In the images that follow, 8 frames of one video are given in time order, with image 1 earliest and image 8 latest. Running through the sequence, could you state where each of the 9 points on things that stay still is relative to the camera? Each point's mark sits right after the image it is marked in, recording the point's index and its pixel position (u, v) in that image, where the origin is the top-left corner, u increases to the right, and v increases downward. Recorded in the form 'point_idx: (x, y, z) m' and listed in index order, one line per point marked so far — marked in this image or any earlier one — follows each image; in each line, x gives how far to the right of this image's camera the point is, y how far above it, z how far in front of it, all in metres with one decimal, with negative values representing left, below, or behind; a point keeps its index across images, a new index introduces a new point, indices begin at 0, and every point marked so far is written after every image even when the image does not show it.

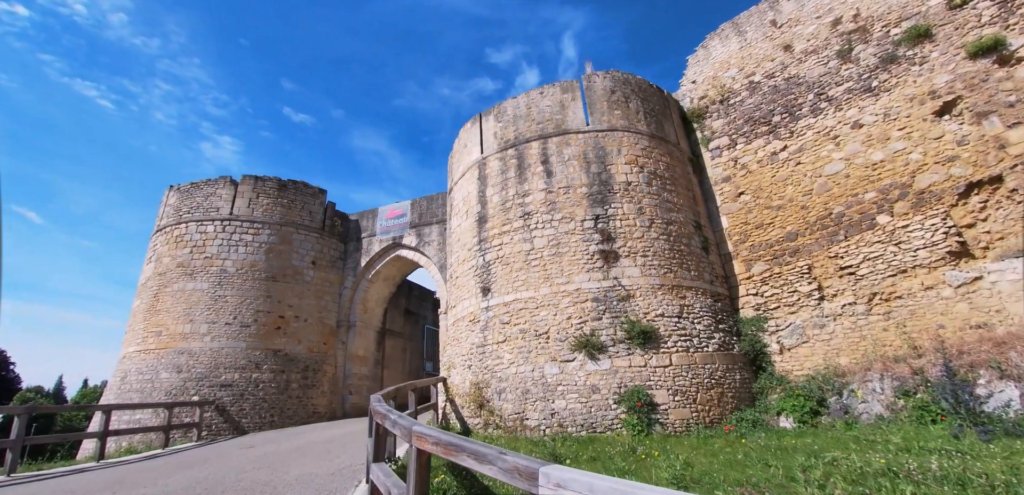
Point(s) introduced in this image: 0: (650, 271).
0: (+2.4, -0.4, +7.0) m
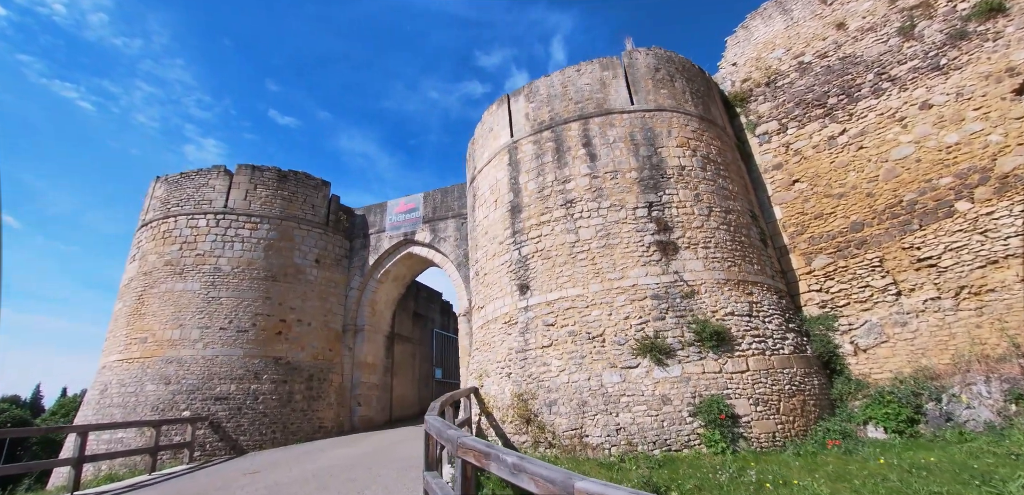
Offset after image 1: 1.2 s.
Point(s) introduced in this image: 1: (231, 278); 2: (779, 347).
0: (+3.0, -0.2, +6.2) m
1: (-6.1, -0.7, +8.8) m
2: (+3.8, -1.4, +5.9) m
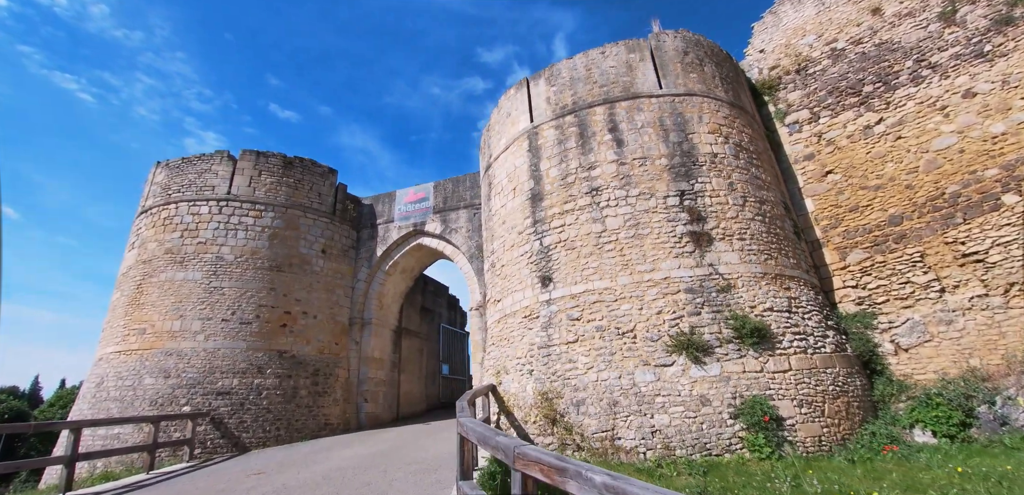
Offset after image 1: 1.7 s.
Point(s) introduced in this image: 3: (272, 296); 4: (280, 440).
0: (+3.4, -0.1, +5.8) m
1: (-5.7, -0.4, +8.4) m
2: (+4.2, -1.3, +5.5) m
3: (-5.0, -1.0, +8.5) m
4: (-4.4, -3.6, +7.7) m
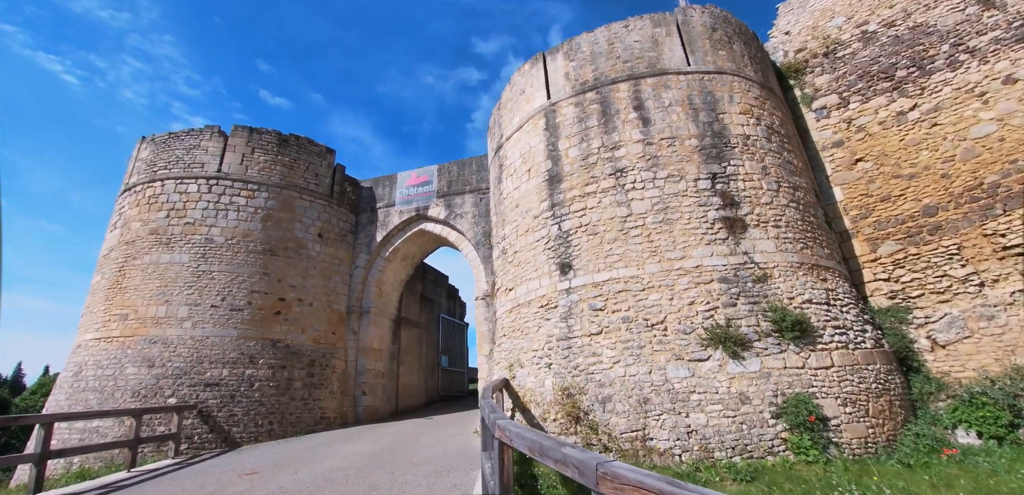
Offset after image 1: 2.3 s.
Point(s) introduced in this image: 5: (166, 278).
0: (+3.6, 0.0, +5.4) m
1: (-5.5, -0.1, +7.9) m
2: (+4.4, -1.2, +5.2) m
3: (-4.8, -0.7, +8.0) m
4: (-4.2, -3.3, +7.2) m
5: (-6.4, -0.6, +7.5) m
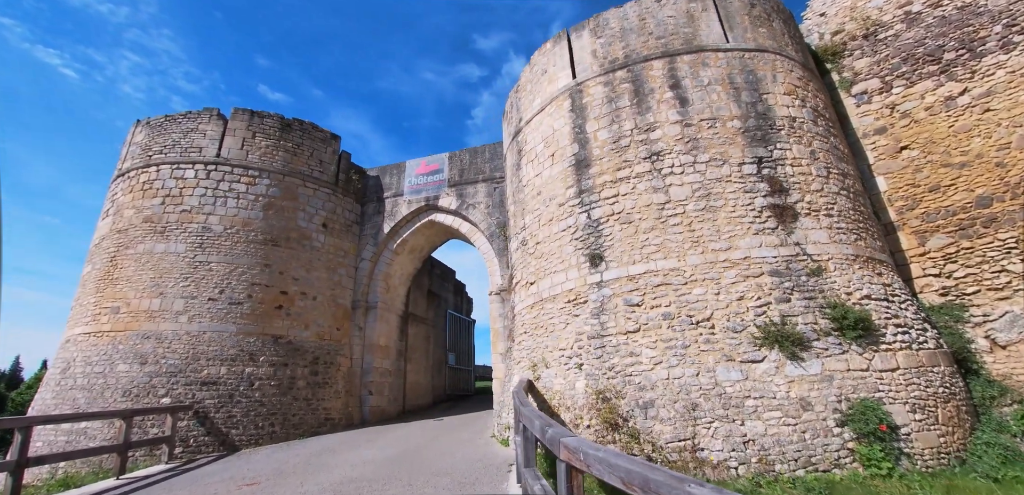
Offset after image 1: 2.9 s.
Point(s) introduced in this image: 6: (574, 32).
0: (+4.0, +0.1, +5.0) m
1: (-5.2, +0.1, +7.4) m
2: (+4.7, -1.1, +4.7) m
3: (-4.5, -0.5, +7.5) m
4: (-3.9, -3.1, +6.8) m
5: (-6.0, -0.4, +7.0) m
6: (+1.0, +3.5, +6.7) m
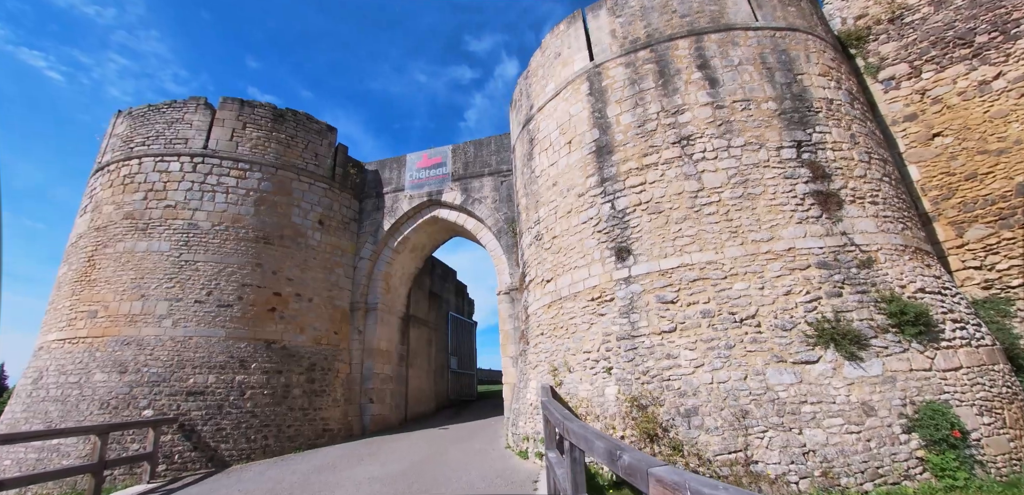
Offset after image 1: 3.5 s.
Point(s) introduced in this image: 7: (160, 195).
0: (+4.2, +0.3, +4.6) m
1: (-5.0, +0.2, +6.8) m
2: (+5.0, -0.9, +4.4) m
3: (-4.3, -0.4, +6.9) m
4: (-3.7, -3.1, +6.2) m
5: (-5.8, -0.3, +6.5) m
6: (+1.2, +3.6, +6.2) m
7: (-6.0, +0.9, +6.9) m
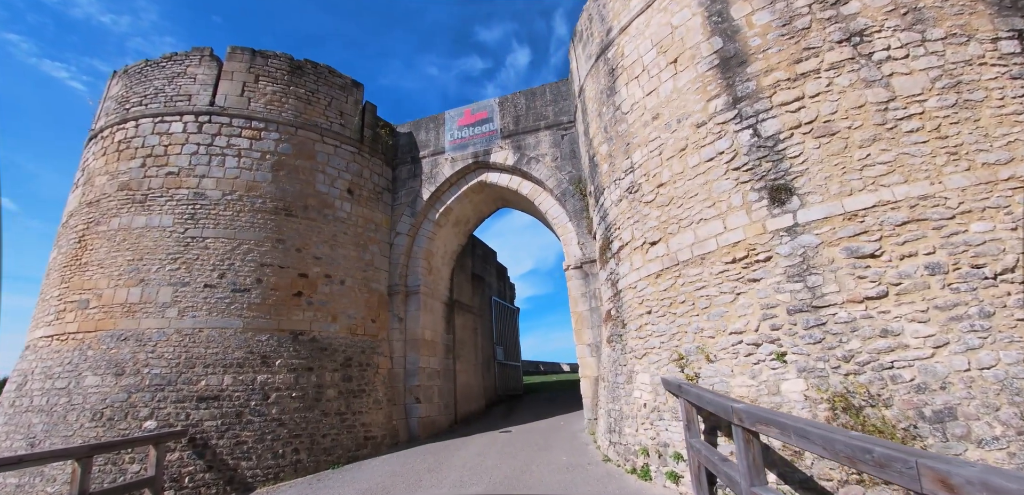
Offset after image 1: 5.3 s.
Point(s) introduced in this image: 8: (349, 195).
0: (+5.1, +0.9, +3.2) m
1: (-4.0, +0.5, +5.6) m
2: (+5.9, -0.3, +2.9) m
3: (-3.3, -0.1, +5.8) m
4: (-2.6, -2.7, +5.0) m
5: (-4.8, 0.0, +5.3) m
6: (+2.1, +4.1, +4.9) m
7: (-5.0, +1.2, +5.8) m
8: (-2.7, +0.8, +6.8) m
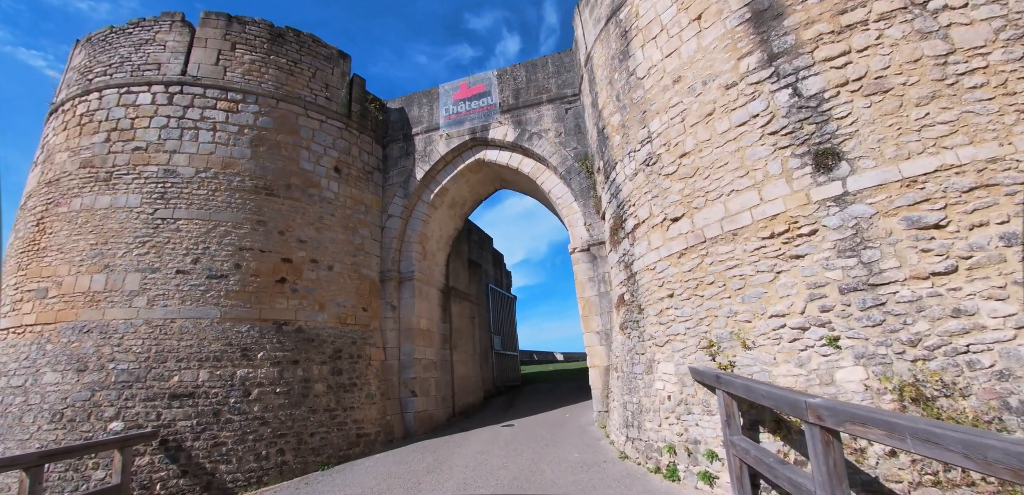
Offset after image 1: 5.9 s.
0: (+5.2, +1.1, +2.8) m
1: (-4.0, +0.7, +5.1) m
2: (+6.0, -0.1, +2.6) m
3: (-3.2, +0.2, +5.3) m
4: (-2.5, -2.5, +4.6) m
5: (-4.8, +0.2, +4.8) m
6: (+2.1, +4.3, +4.4) m
7: (-4.9, +1.4, +5.2) m
8: (-2.7, +1.1, +6.3) m
